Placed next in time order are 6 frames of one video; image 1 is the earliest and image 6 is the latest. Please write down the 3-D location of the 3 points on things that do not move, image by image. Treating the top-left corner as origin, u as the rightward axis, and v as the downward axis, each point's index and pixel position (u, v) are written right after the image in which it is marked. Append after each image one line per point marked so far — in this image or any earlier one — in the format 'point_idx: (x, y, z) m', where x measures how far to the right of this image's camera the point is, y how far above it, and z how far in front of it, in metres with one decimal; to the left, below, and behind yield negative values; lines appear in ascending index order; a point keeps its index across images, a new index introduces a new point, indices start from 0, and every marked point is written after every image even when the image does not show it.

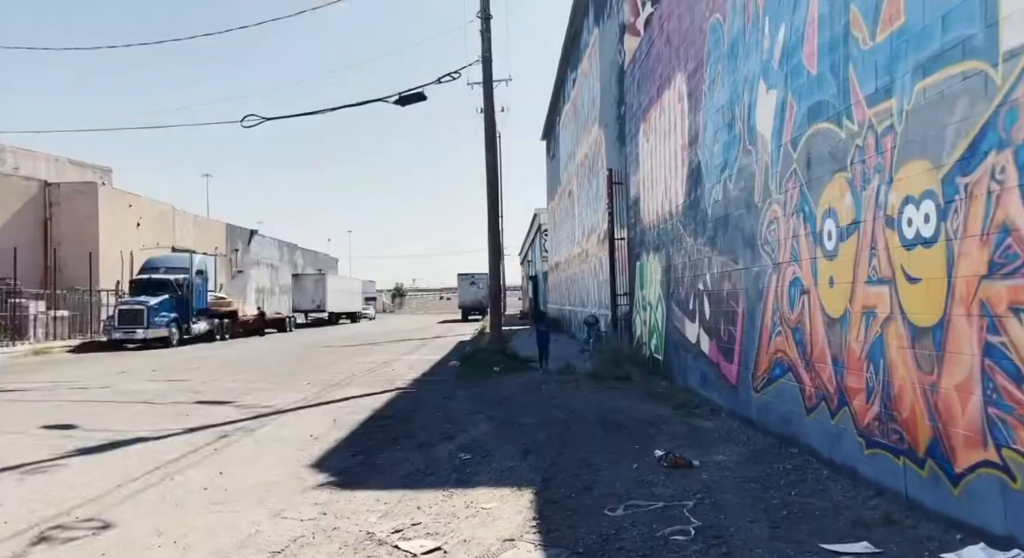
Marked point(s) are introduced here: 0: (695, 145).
0: (+2.8, +2.1, +10.8) m
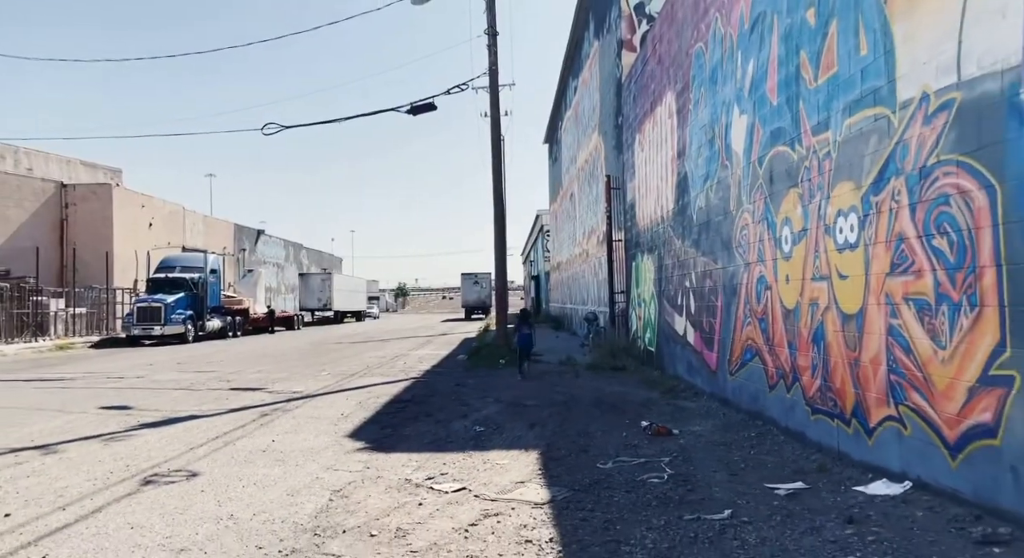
0: (+2.9, +2.1, +12.0) m
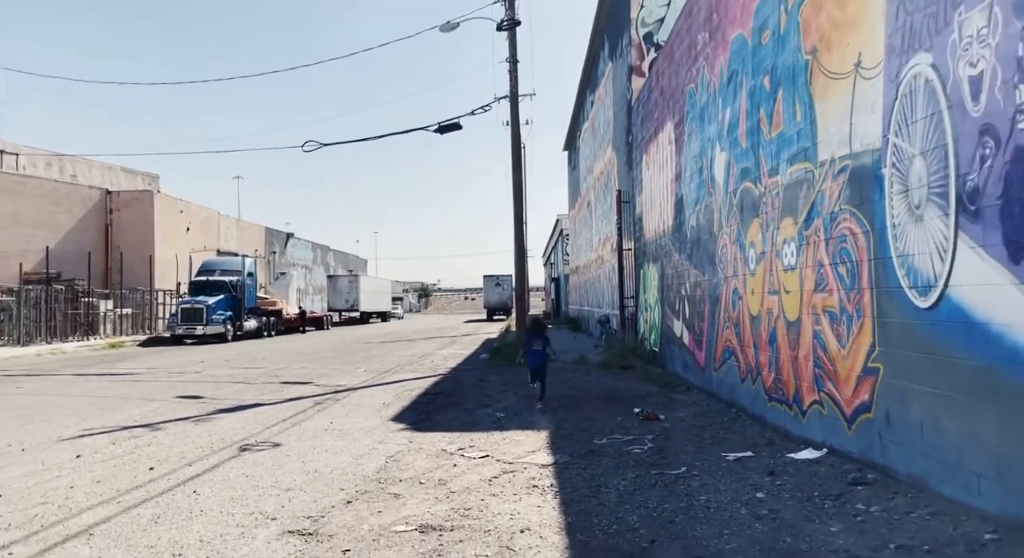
0: (+3.3, +1.9, +13.7) m
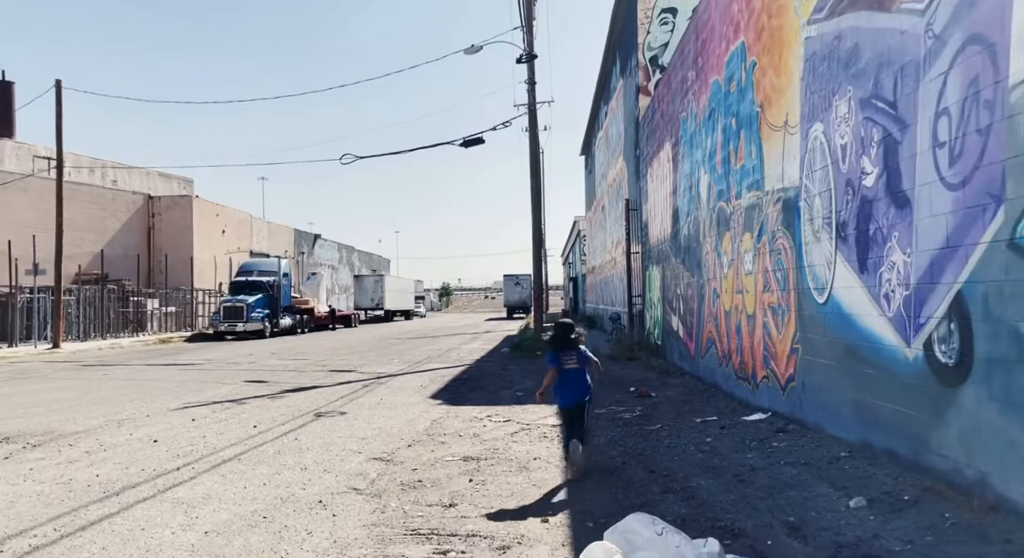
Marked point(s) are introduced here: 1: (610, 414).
0: (+3.7, +1.9, +15.7) m
1: (+1.4, -2.0, +10.0) m
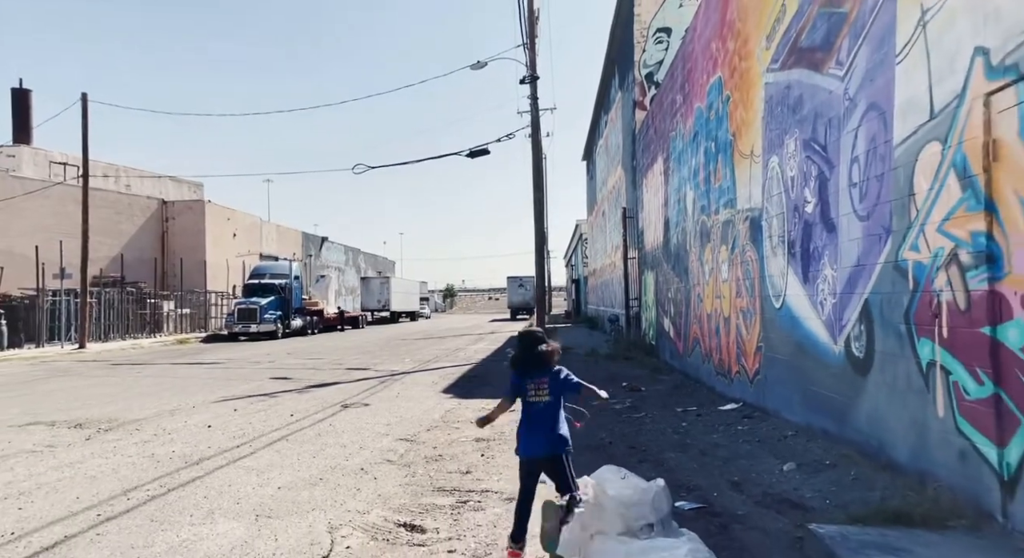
0: (+3.8, +1.8, +17.0) m
1: (+1.5, -2.1, +11.3) m
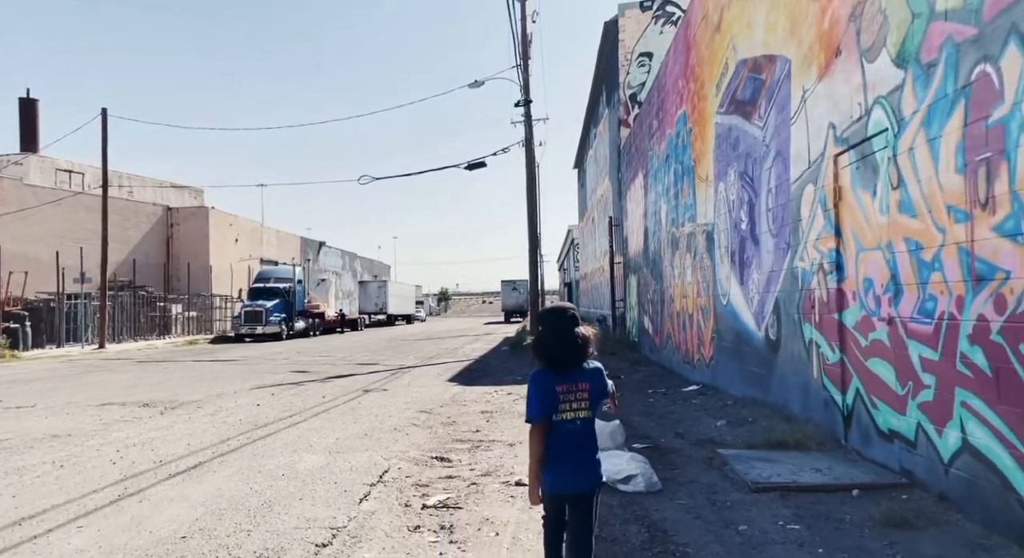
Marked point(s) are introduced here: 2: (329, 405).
0: (+3.7, +1.7, +19.0) m
1: (+1.4, -2.1, +13.3) m
2: (-3.0, -2.1, +11.4) m
